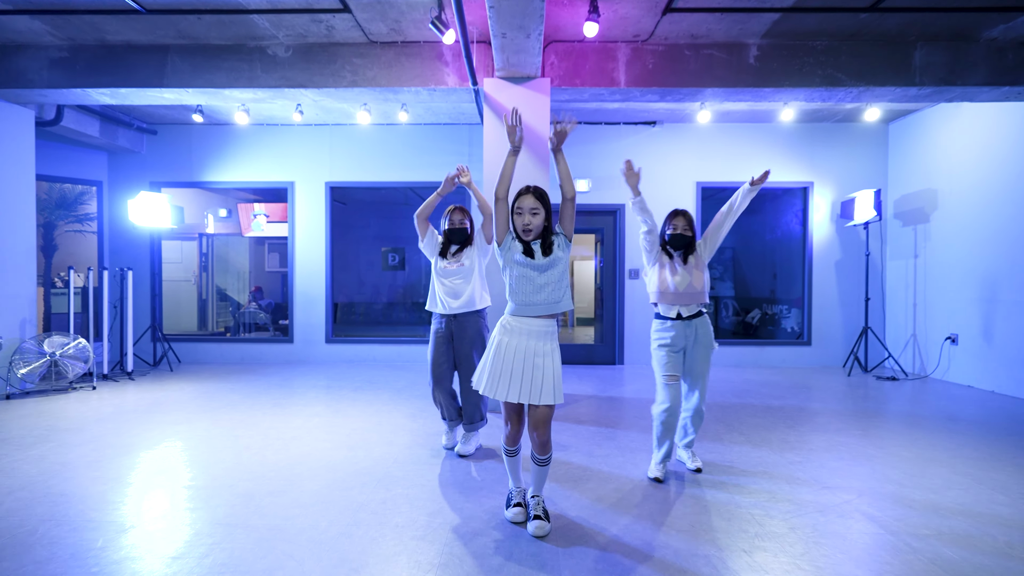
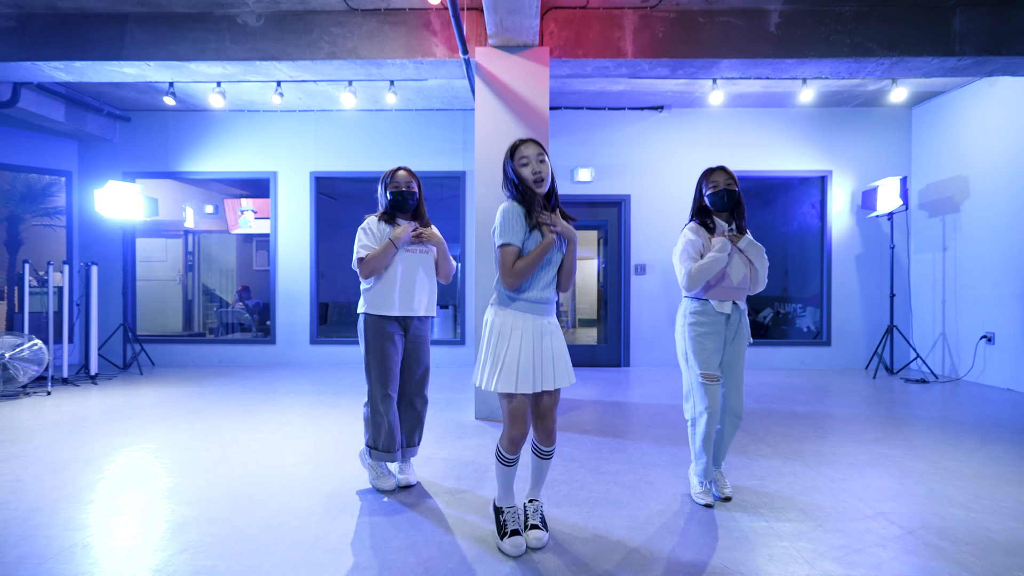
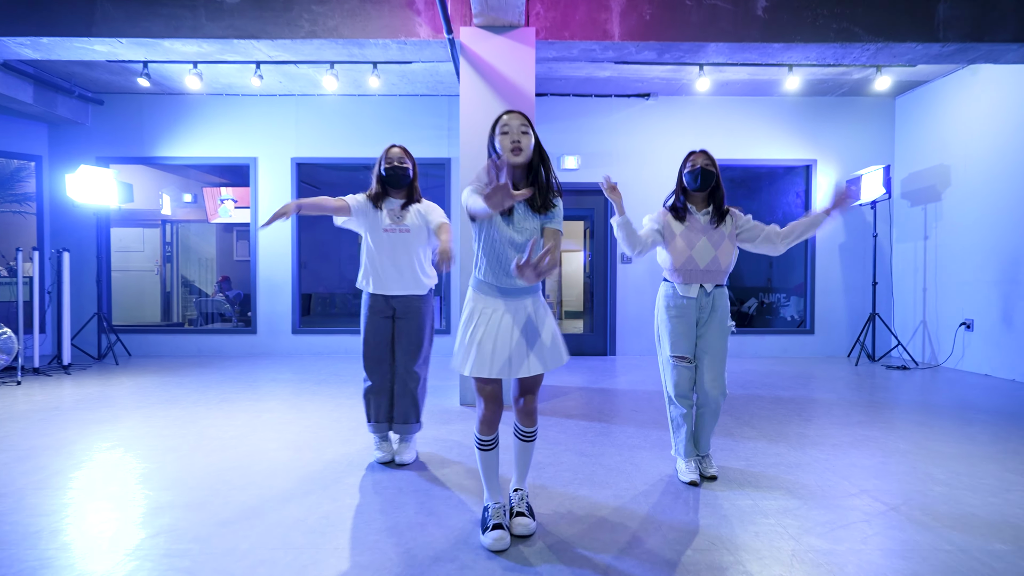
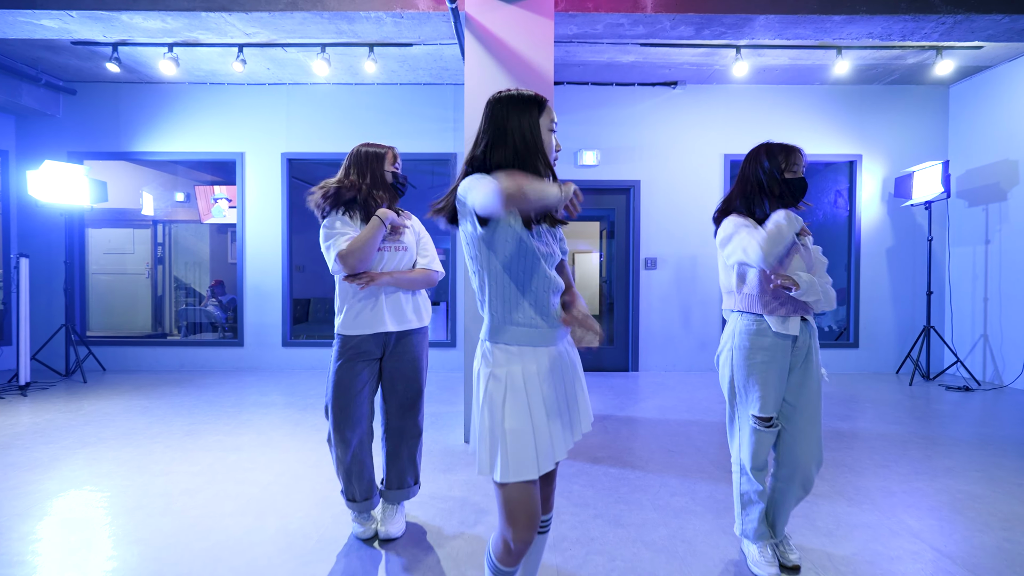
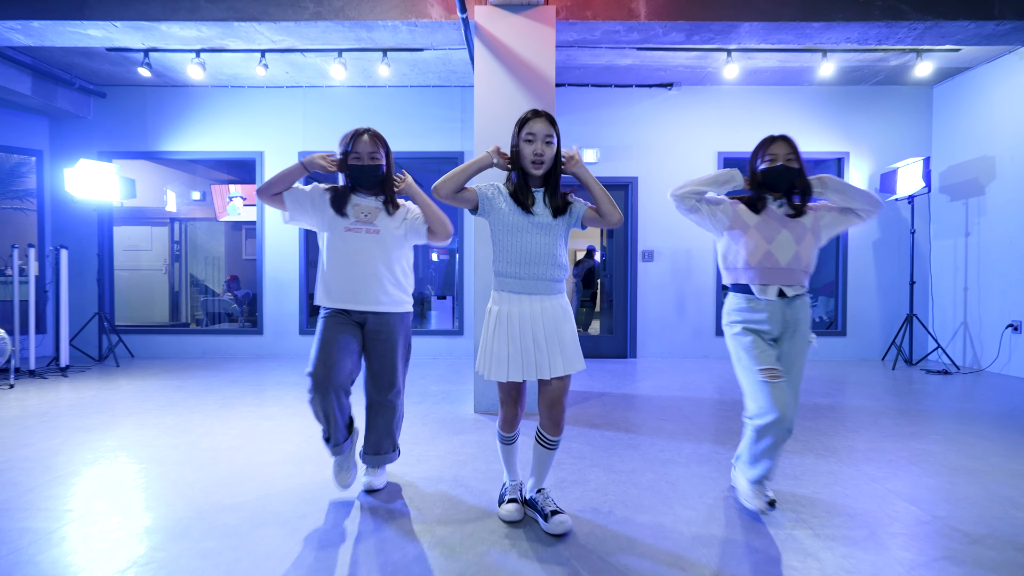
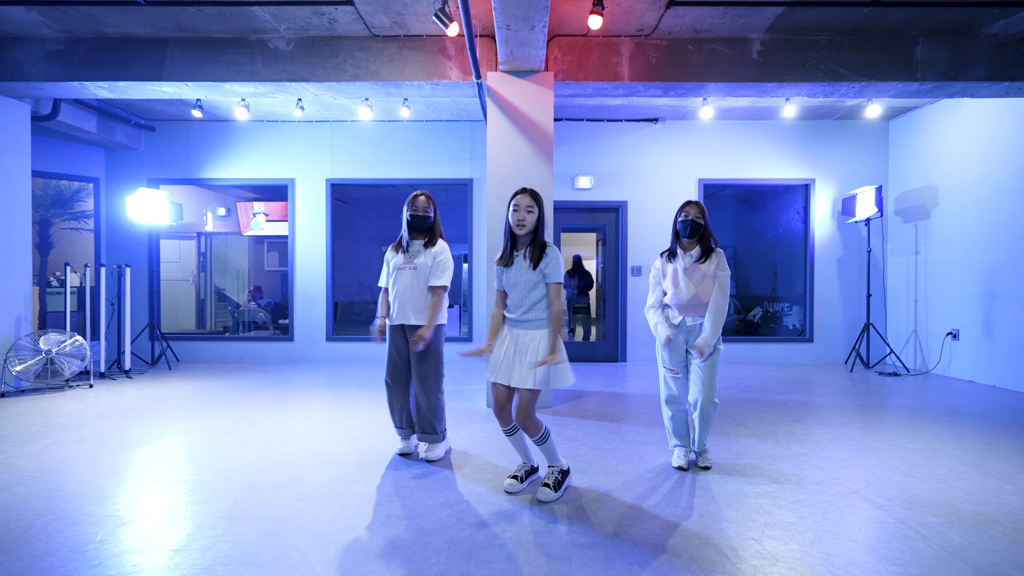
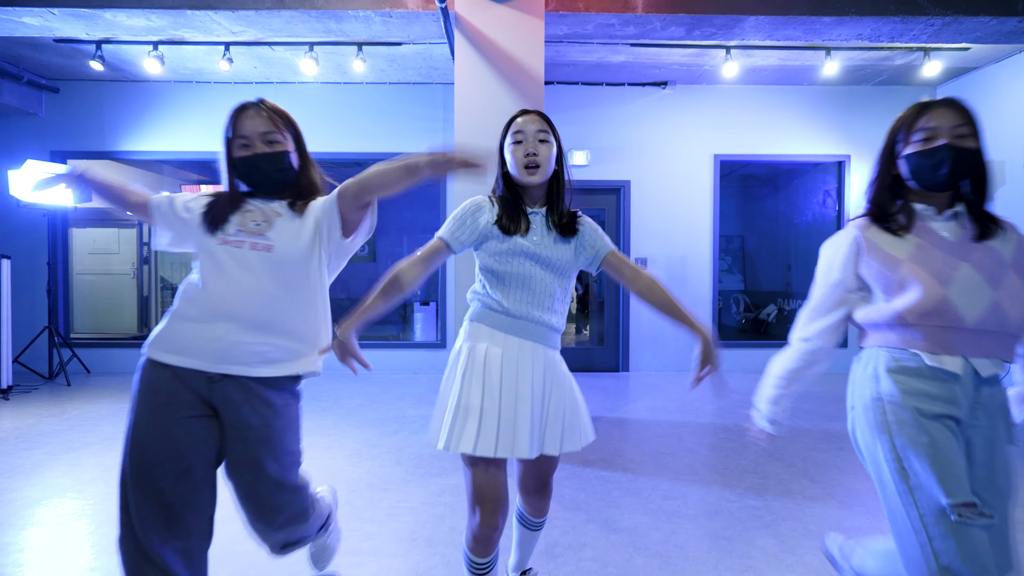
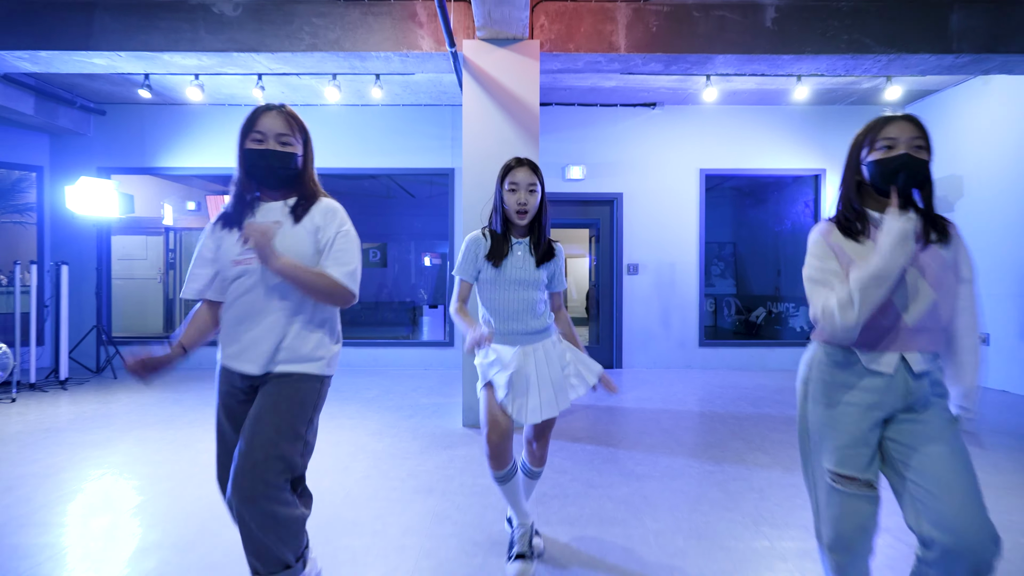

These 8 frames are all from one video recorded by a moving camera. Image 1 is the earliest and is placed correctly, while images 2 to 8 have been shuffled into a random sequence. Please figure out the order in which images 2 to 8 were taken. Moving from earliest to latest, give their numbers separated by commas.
3, 4, 2, 6, 5, 7, 8
